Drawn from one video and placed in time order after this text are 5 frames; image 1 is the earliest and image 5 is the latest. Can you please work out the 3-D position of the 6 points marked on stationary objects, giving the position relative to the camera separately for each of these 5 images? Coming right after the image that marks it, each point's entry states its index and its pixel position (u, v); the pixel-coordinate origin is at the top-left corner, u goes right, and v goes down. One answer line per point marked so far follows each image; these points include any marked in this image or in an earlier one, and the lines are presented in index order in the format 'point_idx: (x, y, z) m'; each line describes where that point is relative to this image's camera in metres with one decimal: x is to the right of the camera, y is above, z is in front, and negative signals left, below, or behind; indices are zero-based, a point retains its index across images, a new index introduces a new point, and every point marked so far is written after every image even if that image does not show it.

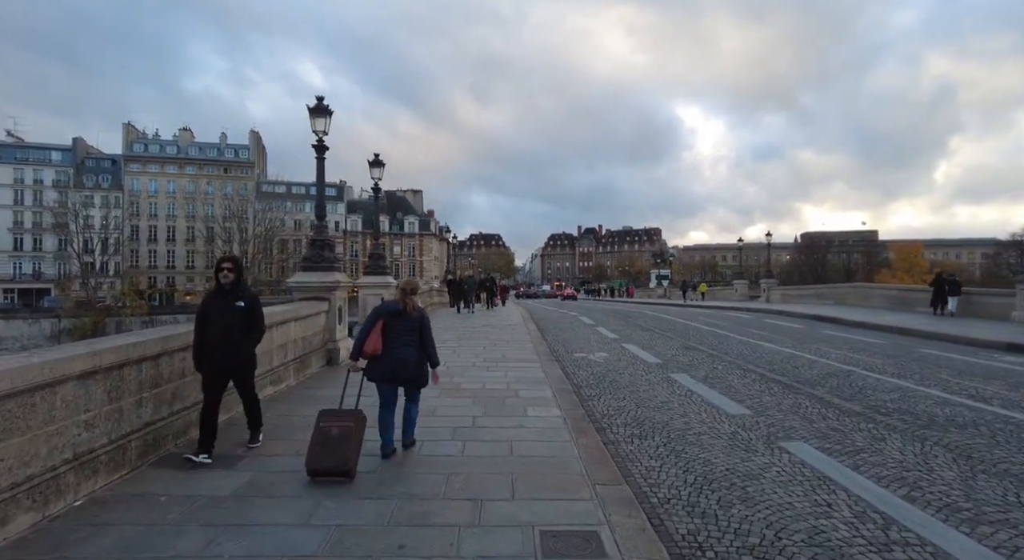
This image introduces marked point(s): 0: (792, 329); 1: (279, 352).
0: (+9.5, -1.7, +16.8) m
1: (-3.3, -1.0, +7.1) m
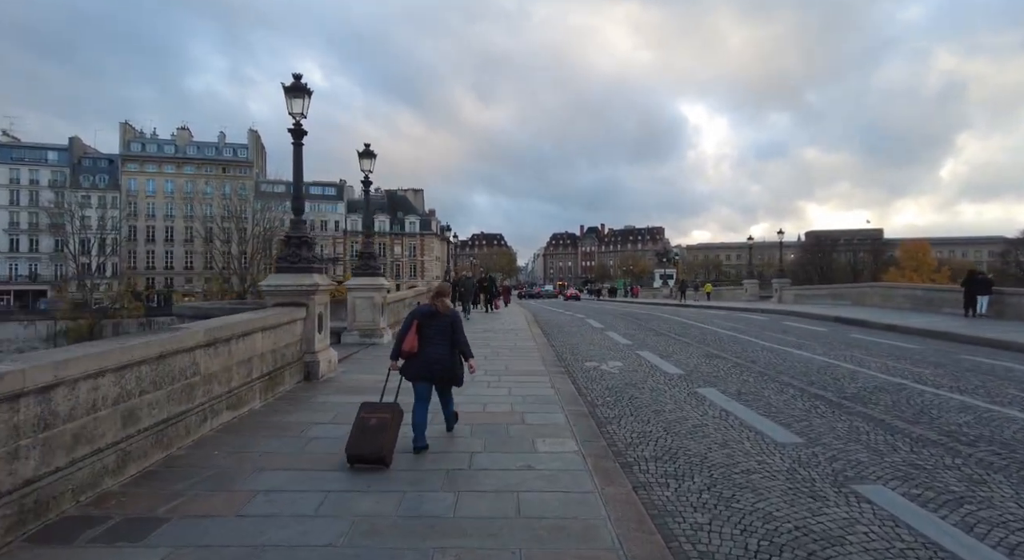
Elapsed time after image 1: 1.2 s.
0: (+9.6, -1.7, +15.6) m
1: (-3.3, -1.1, +6.0) m
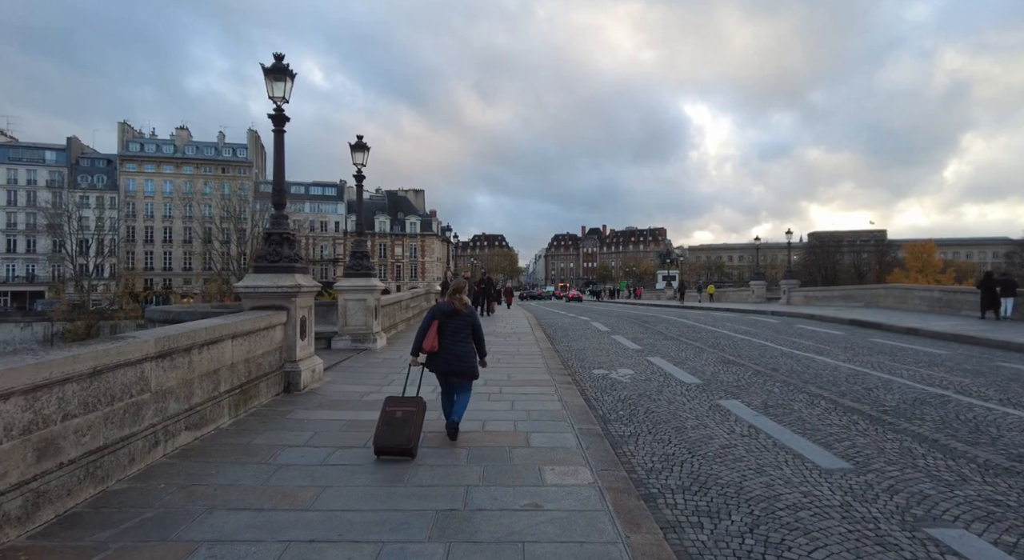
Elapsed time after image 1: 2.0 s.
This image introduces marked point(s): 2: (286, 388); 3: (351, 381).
0: (+9.7, -1.7, +14.8) m
1: (-3.2, -1.1, +5.2) m
2: (-3.2, -1.5, +7.0) m
3: (-2.6, -1.6, +7.9) m
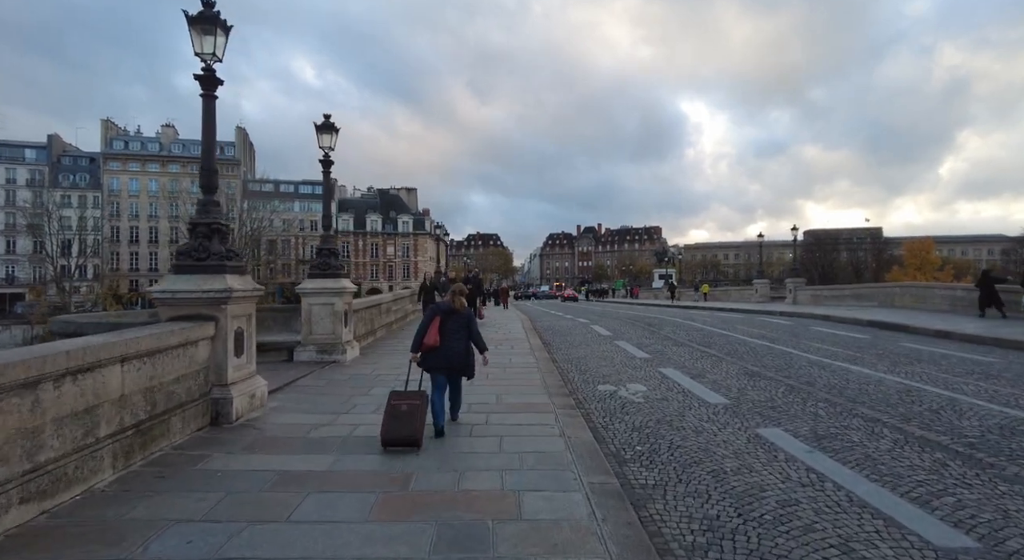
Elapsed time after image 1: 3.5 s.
0: (+9.5, -1.7, +13.5) m
1: (-3.4, -1.1, +3.7) m
2: (-3.3, -1.6, +5.6) m
3: (-2.7, -1.6, +6.4) m
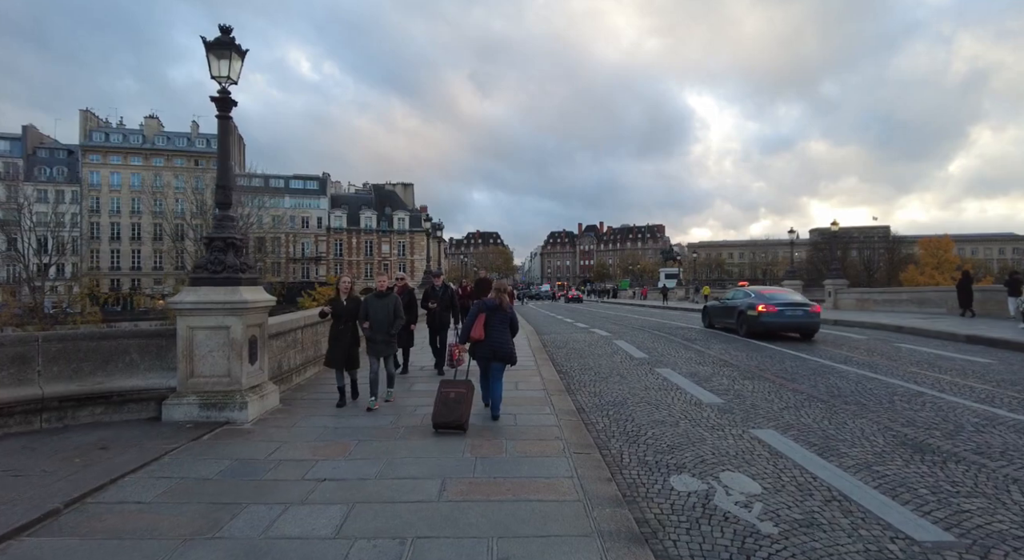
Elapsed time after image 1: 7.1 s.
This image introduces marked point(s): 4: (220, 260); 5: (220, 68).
0: (+9.5, -1.8, +9.8) m
1: (-3.3, -1.2, +0.1) m
2: (-3.3, -1.7, +1.9) m
3: (-2.6, -1.7, +2.7) m
4: (-3.6, +0.3, +6.4) m
5: (-3.6, +2.7, +6.2) m
